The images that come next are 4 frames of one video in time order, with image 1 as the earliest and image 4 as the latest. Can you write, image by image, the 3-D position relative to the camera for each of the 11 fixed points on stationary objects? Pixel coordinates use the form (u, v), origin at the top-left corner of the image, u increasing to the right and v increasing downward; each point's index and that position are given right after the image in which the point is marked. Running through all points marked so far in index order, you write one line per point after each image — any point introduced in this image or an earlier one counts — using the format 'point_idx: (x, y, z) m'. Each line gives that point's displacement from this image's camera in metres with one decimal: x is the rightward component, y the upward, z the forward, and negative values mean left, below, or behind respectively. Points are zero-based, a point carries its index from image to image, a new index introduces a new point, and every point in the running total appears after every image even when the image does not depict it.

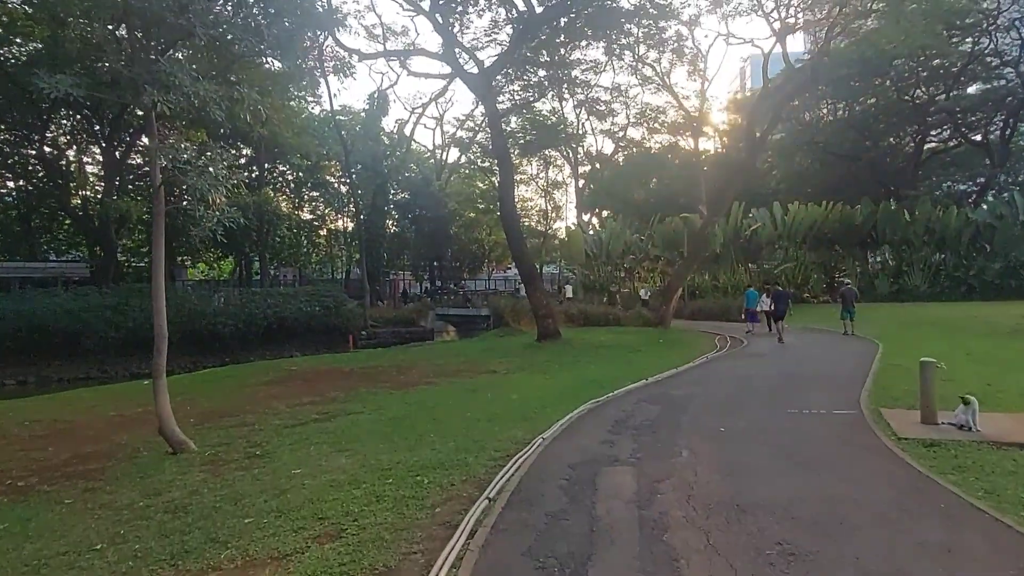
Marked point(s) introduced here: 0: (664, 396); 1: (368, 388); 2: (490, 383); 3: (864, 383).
0: (+2.0, -1.4, +9.2) m
1: (-2.9, -2.1, +14.6) m
2: (-0.4, -1.8, +13.5) m
3: (+4.8, -1.3, +9.7) m
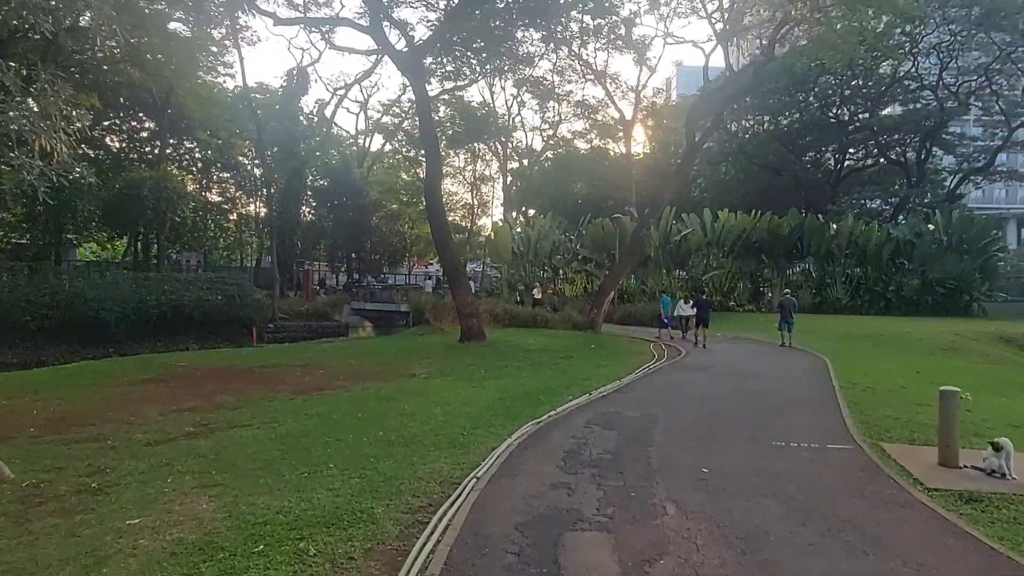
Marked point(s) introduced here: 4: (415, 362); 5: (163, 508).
0: (+1.1, -1.4, +7.7) m
1: (-4.3, -1.9, +12.6) m
2: (-1.7, -1.7, +11.7) m
3: (+3.9, -1.4, +8.6) m
4: (-2.3, -1.8, +17.3) m
5: (-2.6, -1.6, +5.3) m
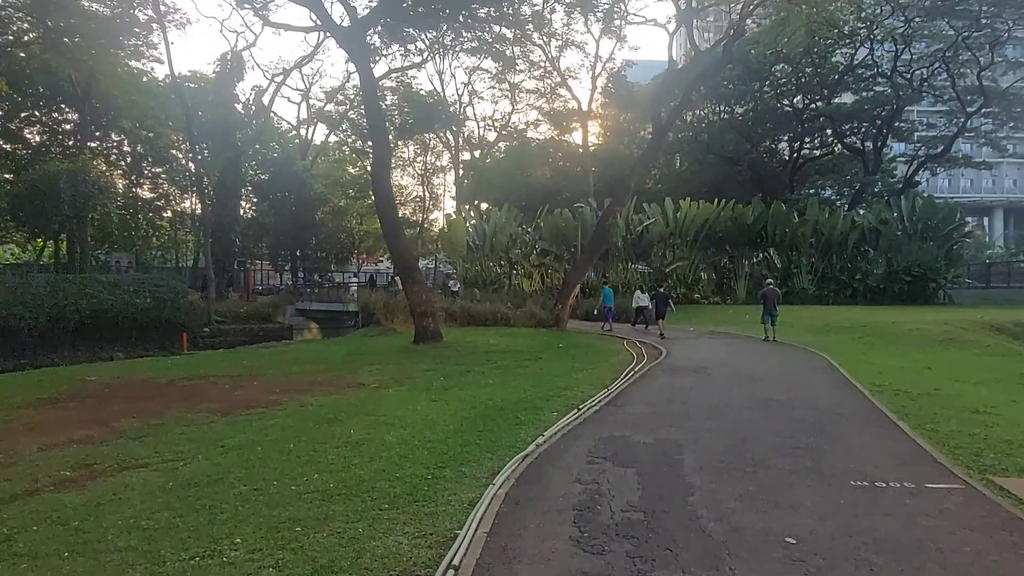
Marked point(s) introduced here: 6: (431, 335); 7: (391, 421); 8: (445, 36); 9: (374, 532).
0: (+1.0, -1.3, +5.9) m
1: (-4.8, -1.9, +10.4) m
2: (-2.2, -1.7, +9.8) m
3: (+3.7, -1.3, +7.0) m
4: (-3.2, -1.7, +15.3) m
5: (-2.6, -1.6, +3.3) m
6: (-2.2, -1.3, +19.3) m
7: (-1.4, -1.6, +8.4) m
8: (-1.8, +6.8, +19.3) m
9: (-0.8, -1.4, +4.3) m
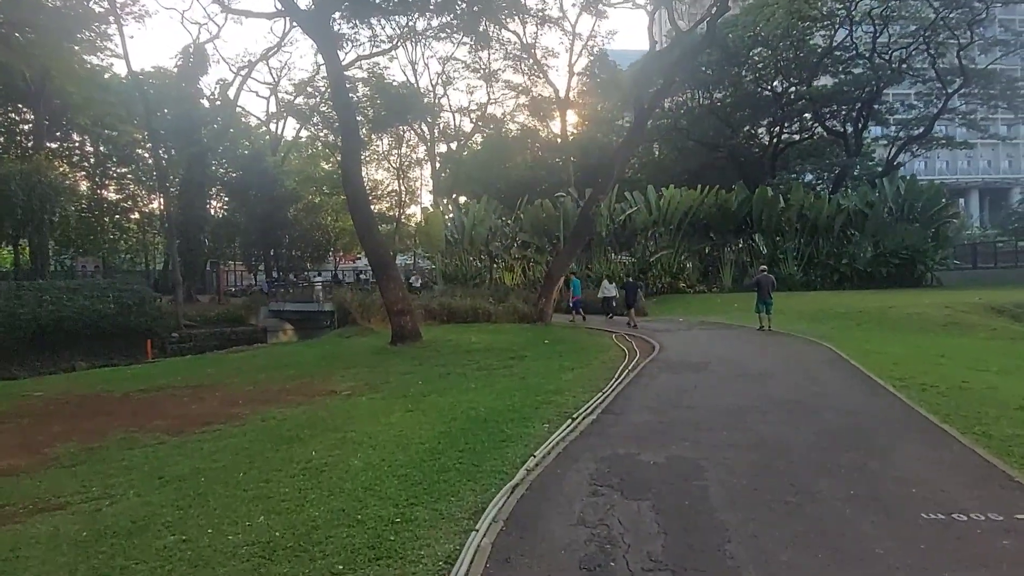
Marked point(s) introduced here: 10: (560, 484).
0: (+0.9, -1.3, +5.0) m
1: (-5.0, -1.9, +9.3) m
2: (-2.4, -1.7, +8.7) m
3: (+3.6, -1.1, +6.1) m
4: (-3.5, -1.7, +14.2) m
5: (-2.6, -1.7, +2.3) m
6: (-2.6, -1.2, +18.3) m
7: (-1.6, -1.6, +7.3) m
8: (-2.5, +6.8, +18.2) m
9: (-0.9, -1.5, +3.2) m
10: (+0.3, -1.3, +4.8) m
